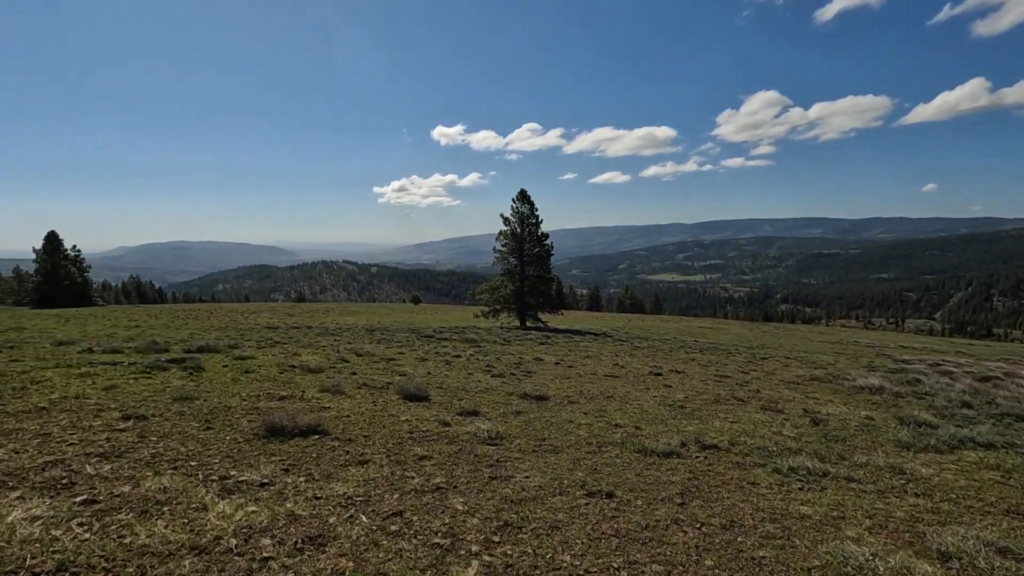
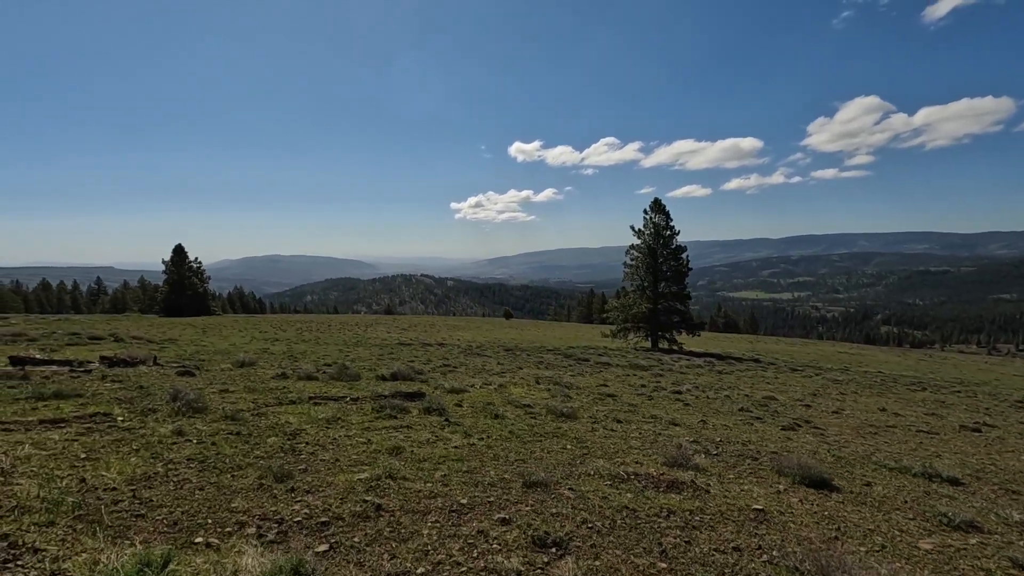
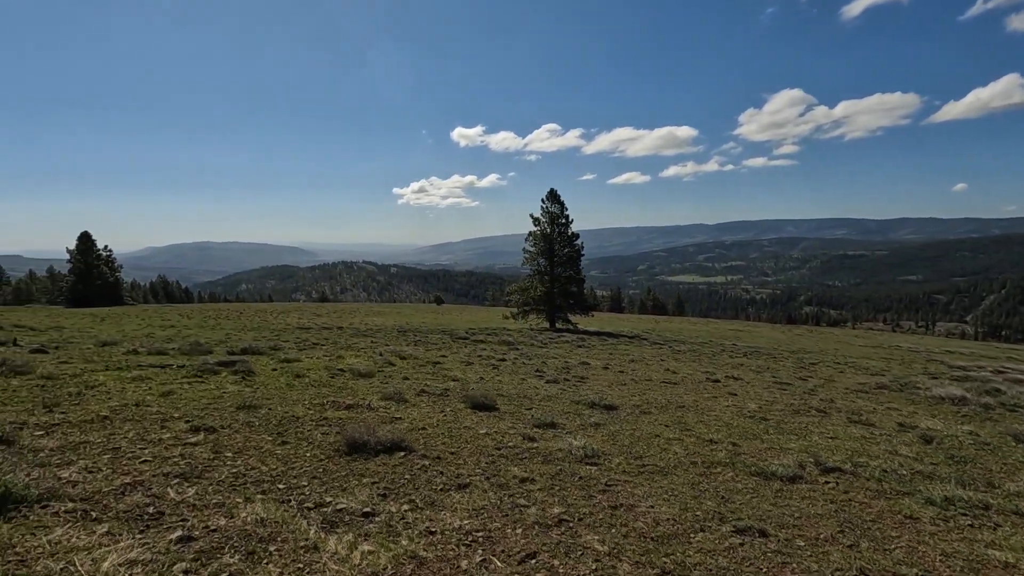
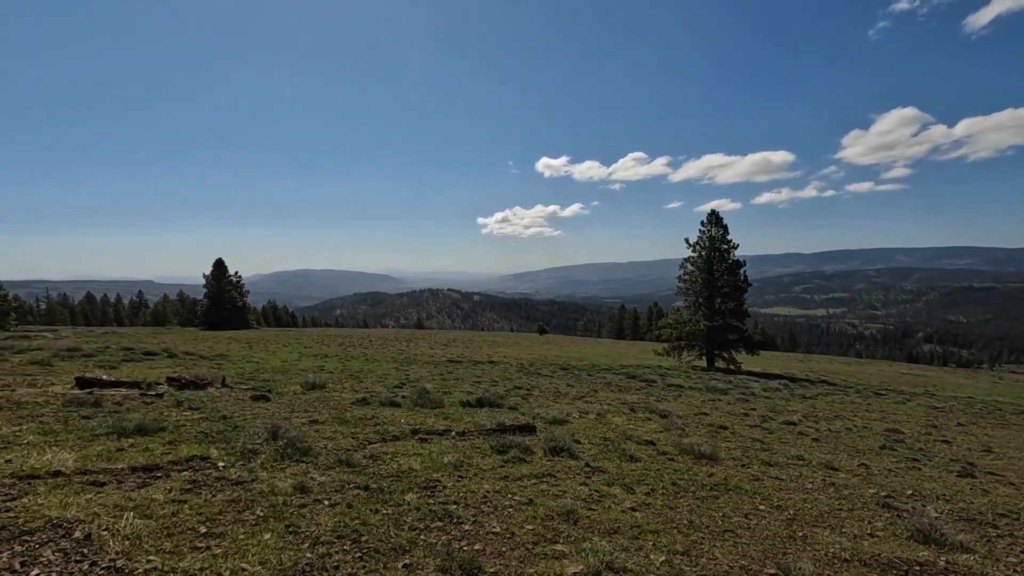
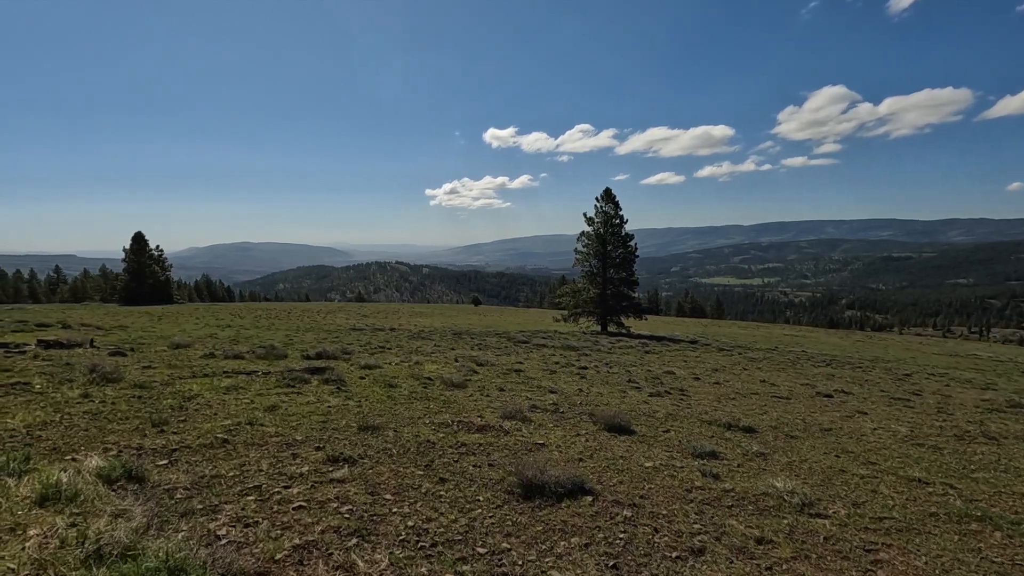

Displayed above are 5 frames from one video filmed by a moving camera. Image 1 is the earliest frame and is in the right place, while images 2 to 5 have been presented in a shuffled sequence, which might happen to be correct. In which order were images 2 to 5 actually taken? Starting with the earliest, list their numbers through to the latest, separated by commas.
3, 5, 2, 4
